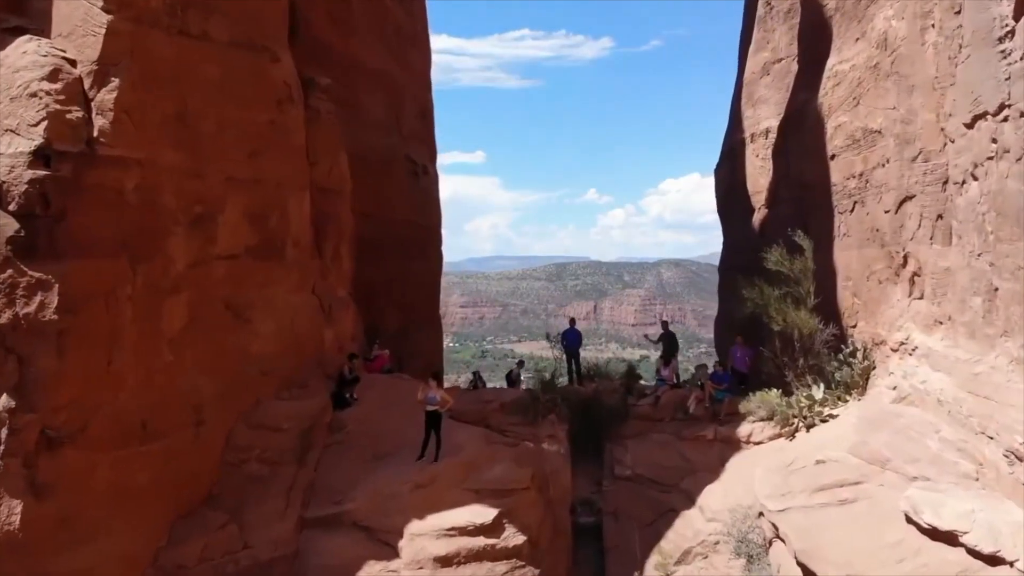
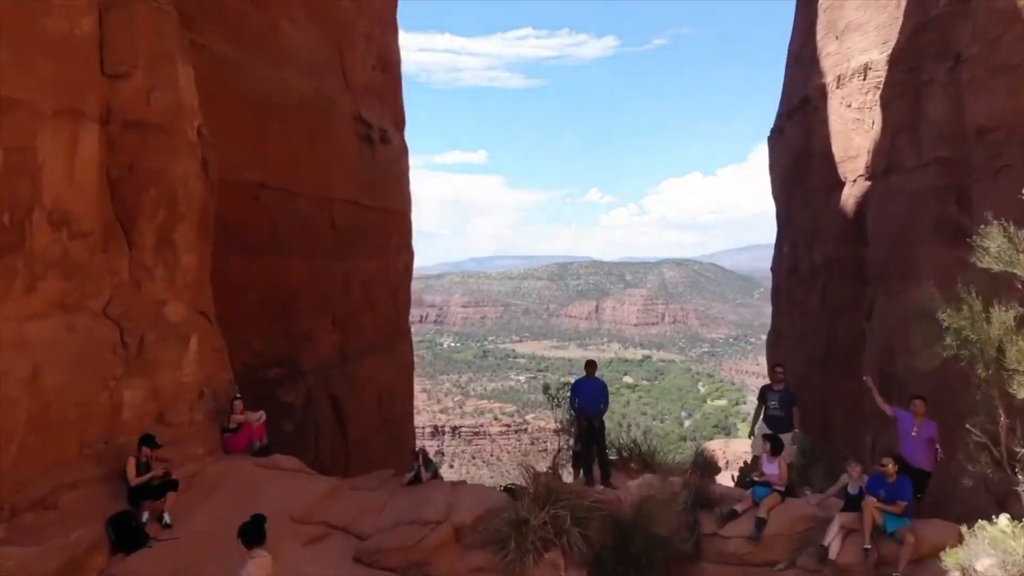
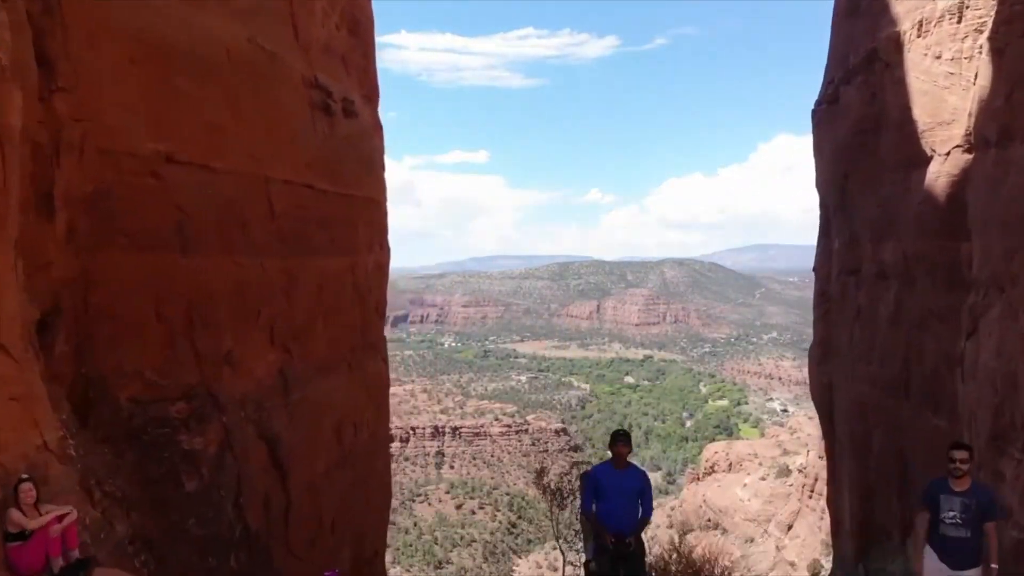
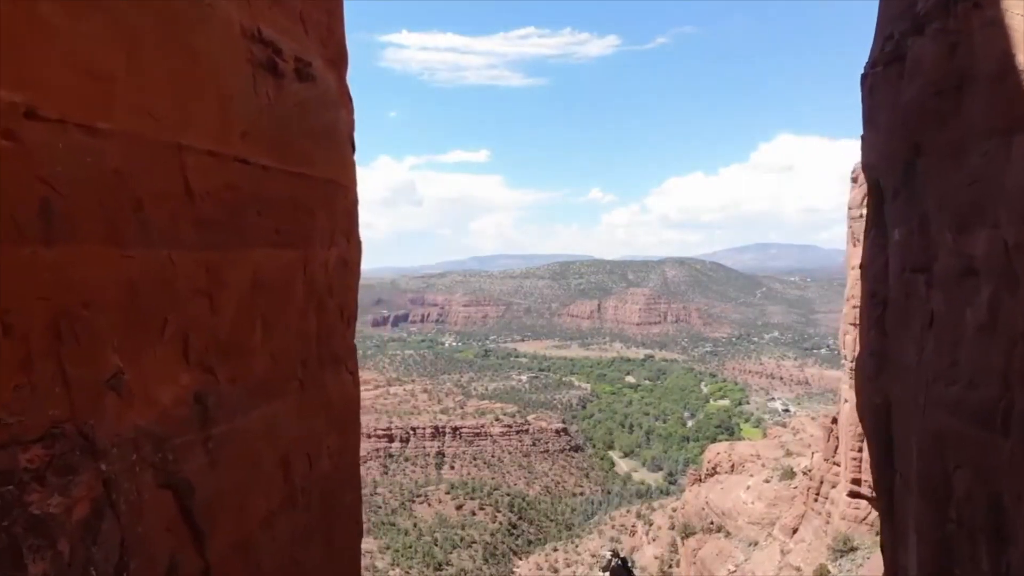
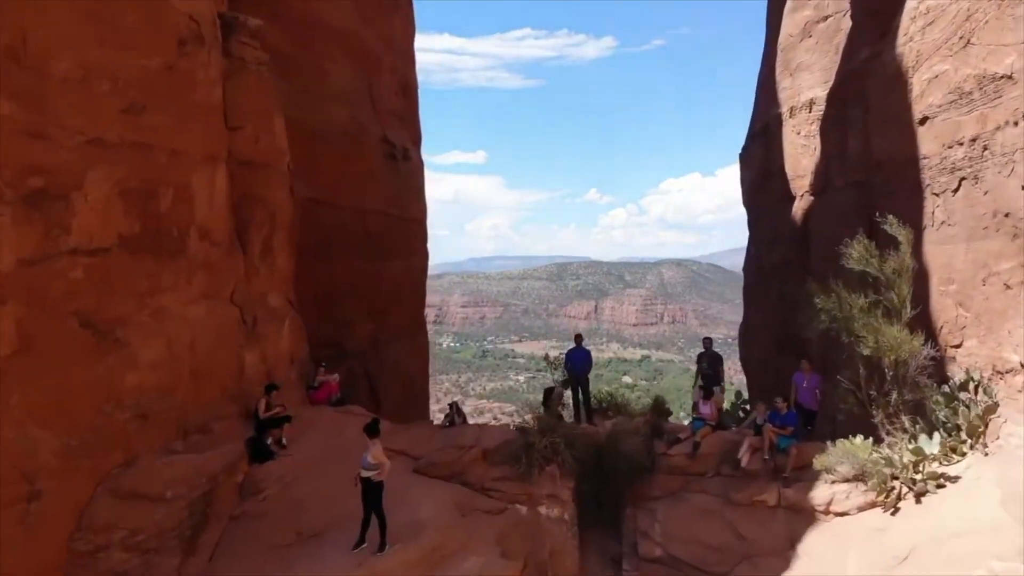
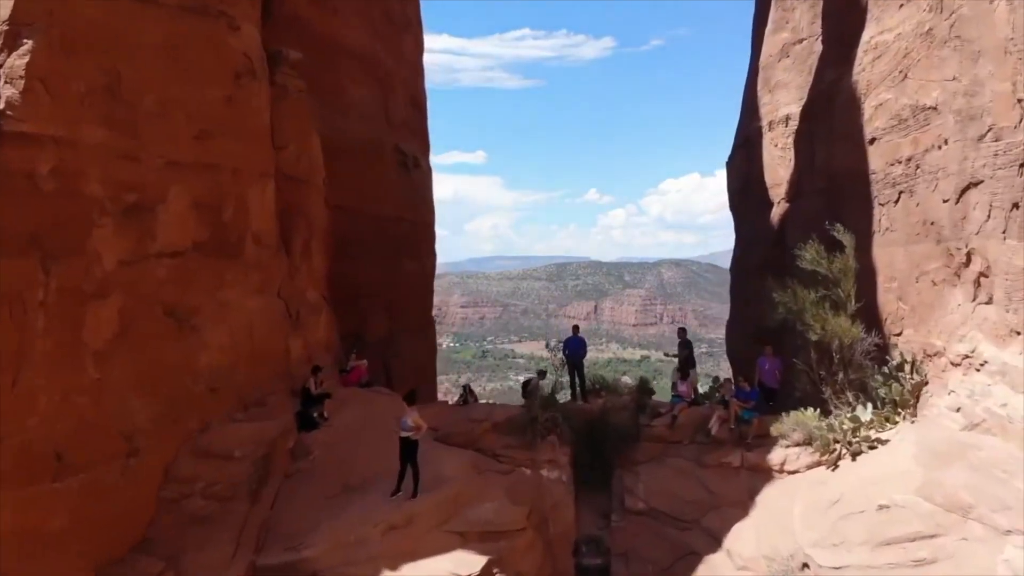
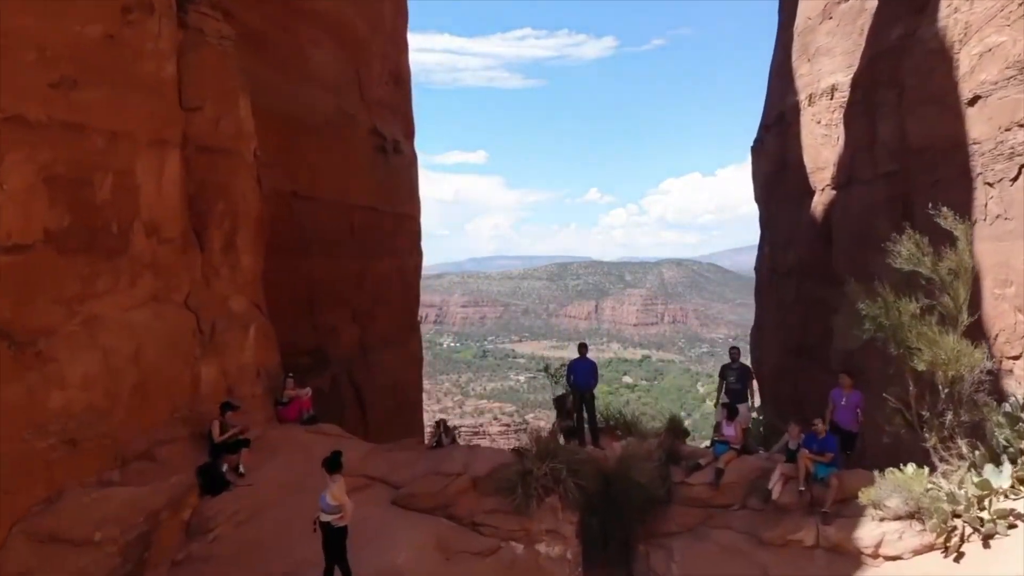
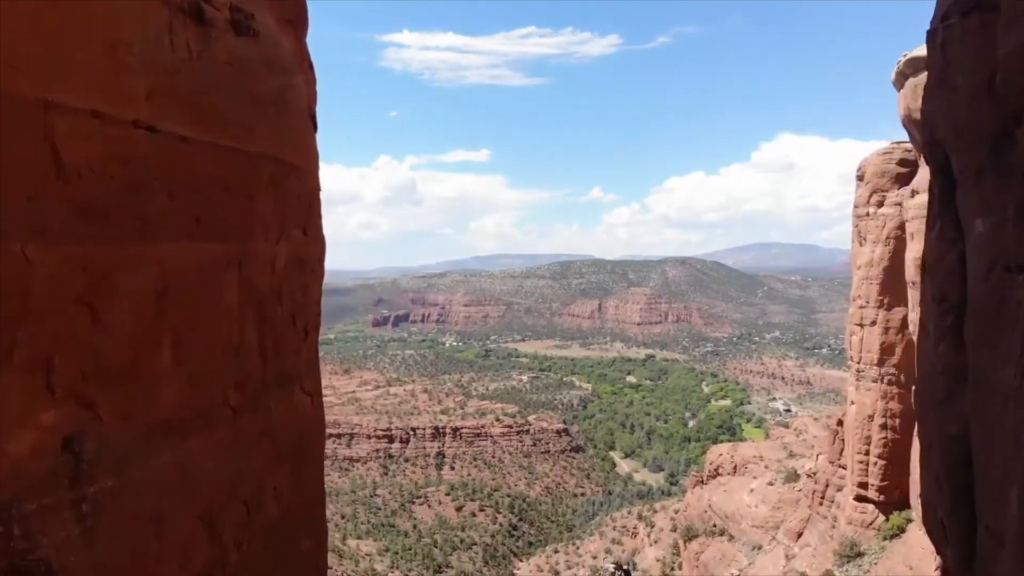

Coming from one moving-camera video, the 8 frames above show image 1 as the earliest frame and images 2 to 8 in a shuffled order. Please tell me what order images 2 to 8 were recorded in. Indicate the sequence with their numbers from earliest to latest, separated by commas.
6, 5, 7, 2, 3, 4, 8
